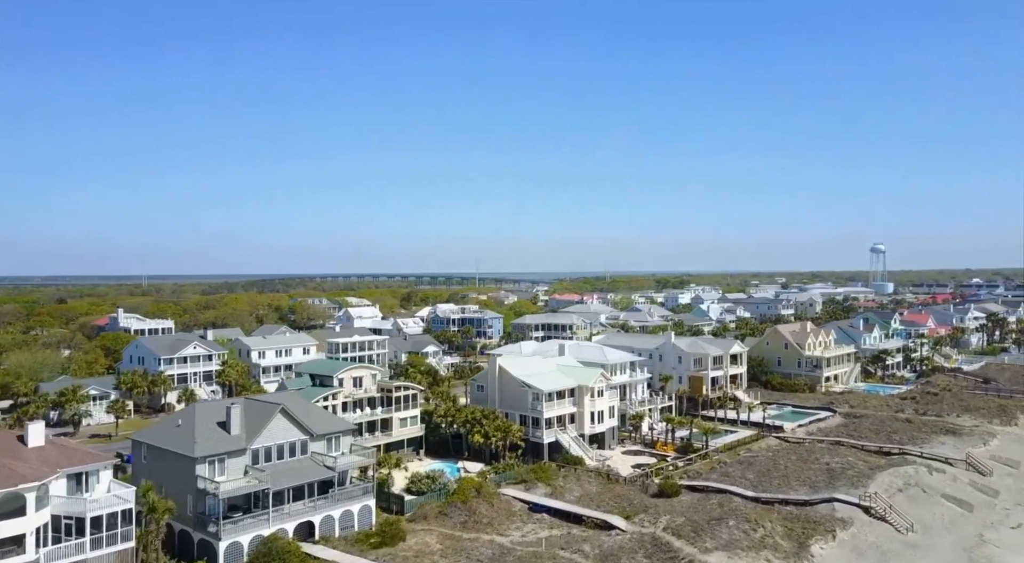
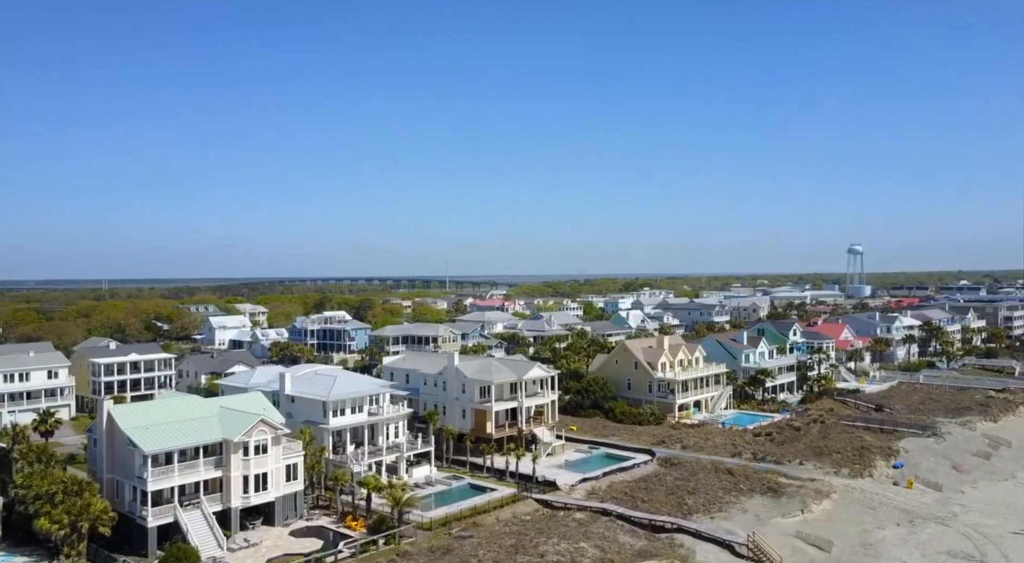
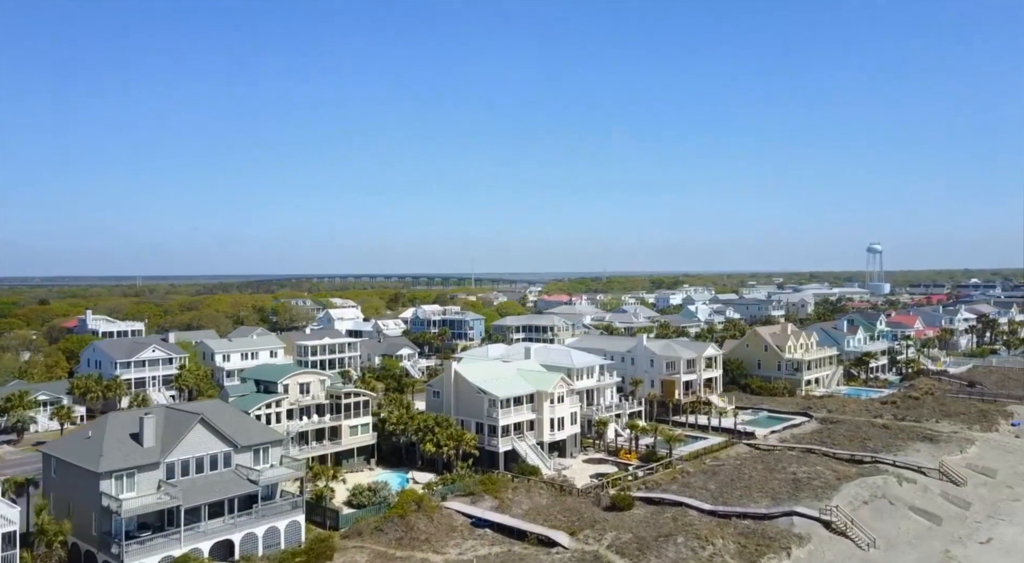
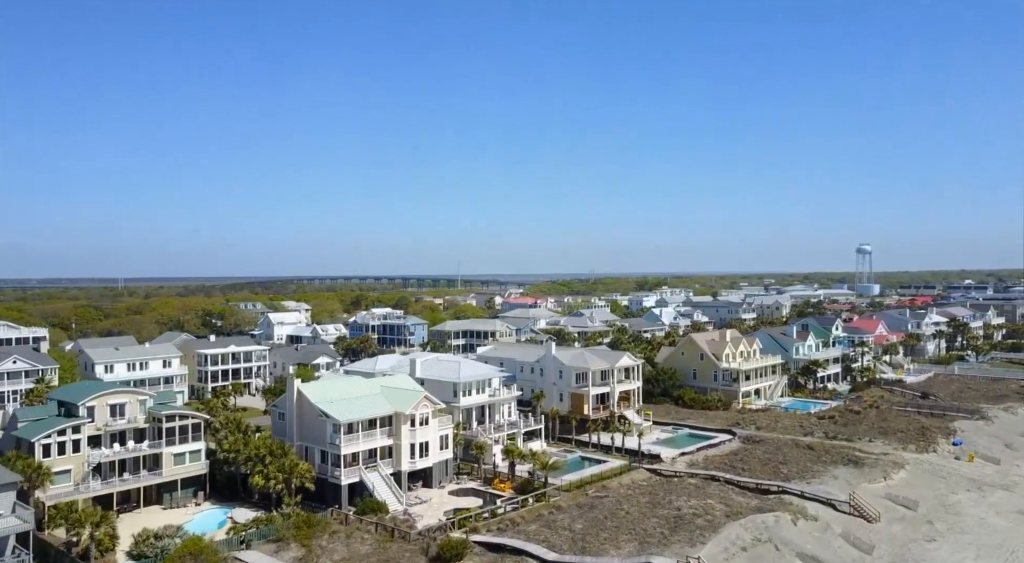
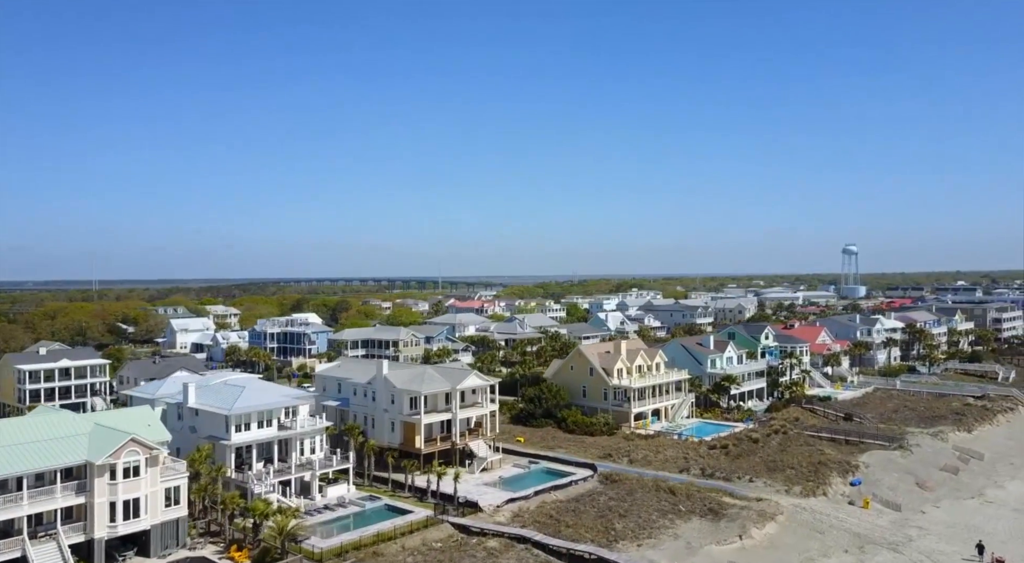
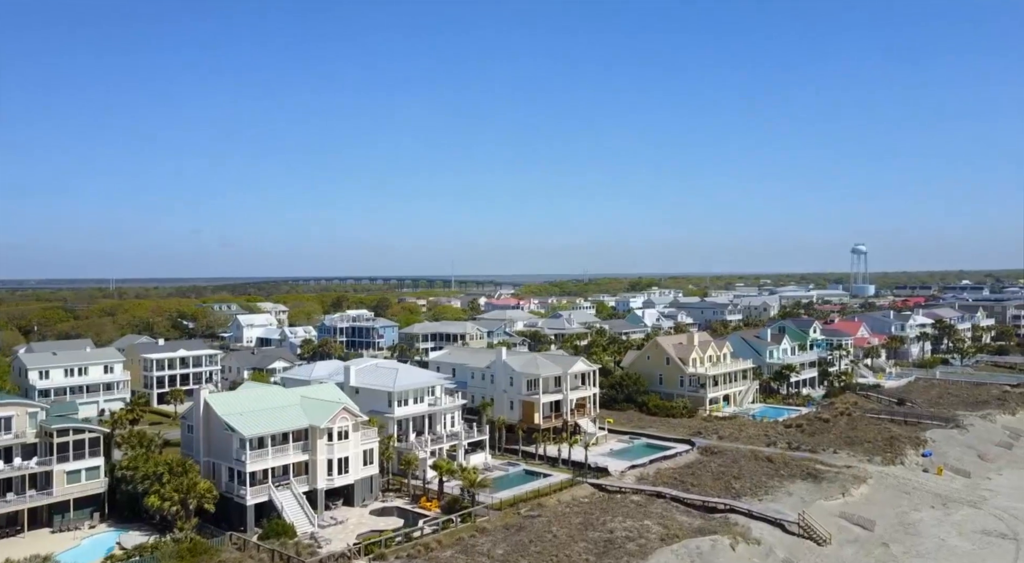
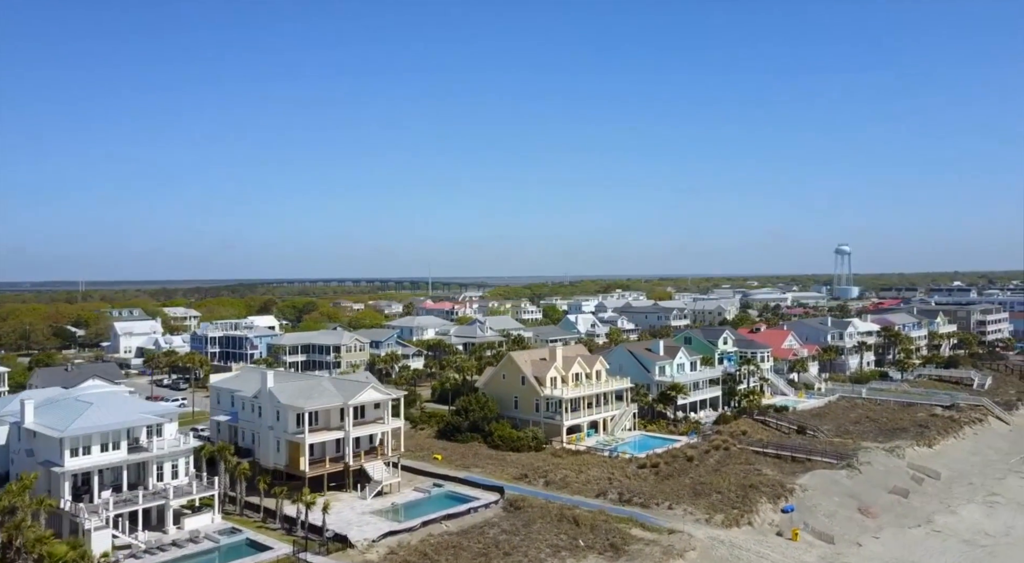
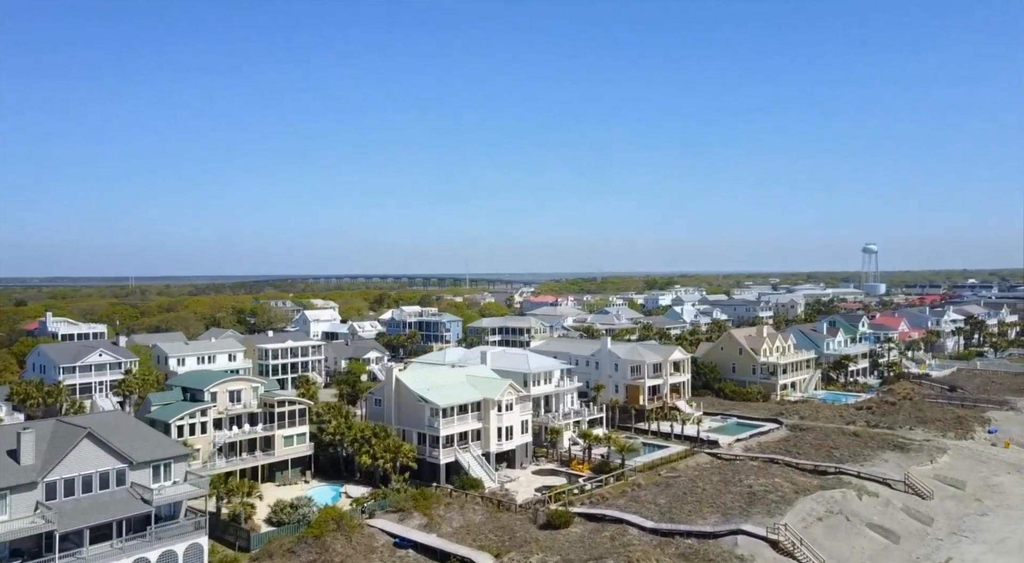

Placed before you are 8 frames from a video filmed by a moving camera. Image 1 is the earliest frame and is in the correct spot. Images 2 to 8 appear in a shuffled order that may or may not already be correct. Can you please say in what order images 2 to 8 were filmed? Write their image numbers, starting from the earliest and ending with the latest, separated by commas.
3, 8, 4, 6, 2, 5, 7
